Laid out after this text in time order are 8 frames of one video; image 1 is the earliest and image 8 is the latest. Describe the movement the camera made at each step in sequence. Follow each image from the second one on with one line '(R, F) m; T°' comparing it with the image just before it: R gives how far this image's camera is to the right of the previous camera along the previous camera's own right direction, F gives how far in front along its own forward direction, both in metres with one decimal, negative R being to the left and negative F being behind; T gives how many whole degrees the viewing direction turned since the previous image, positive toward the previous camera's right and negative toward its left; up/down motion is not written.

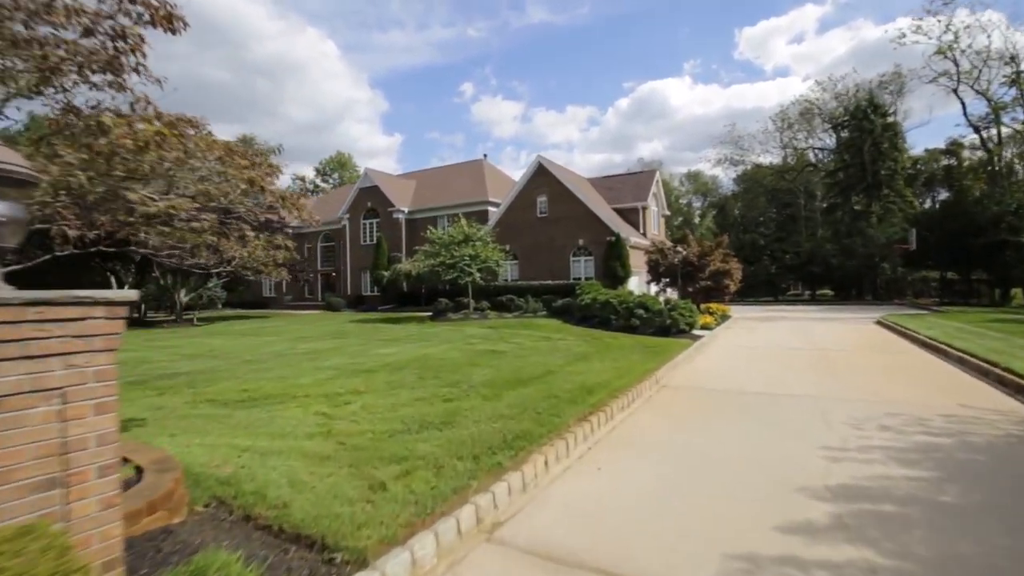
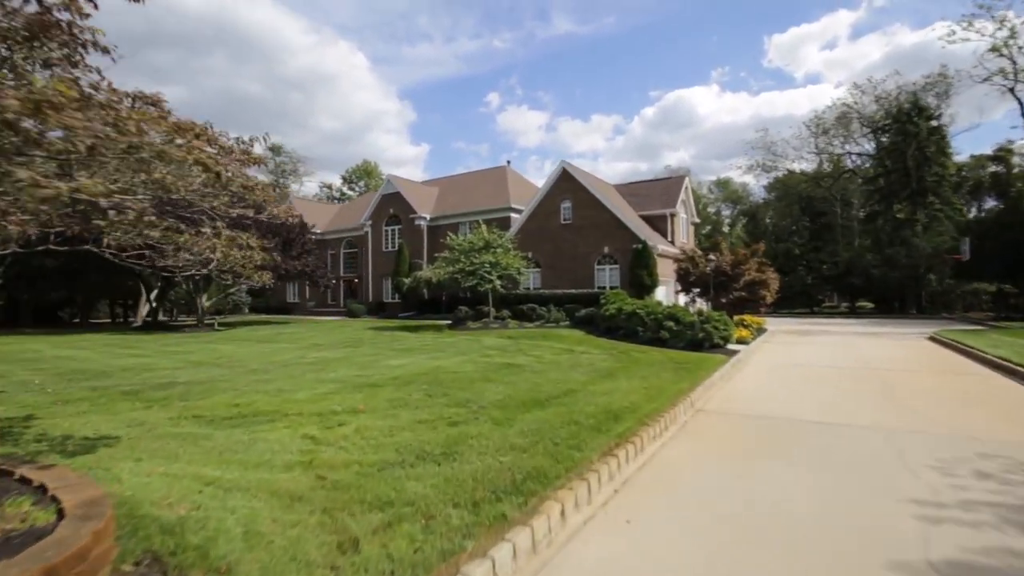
(+0.1, +0.8) m; -3°
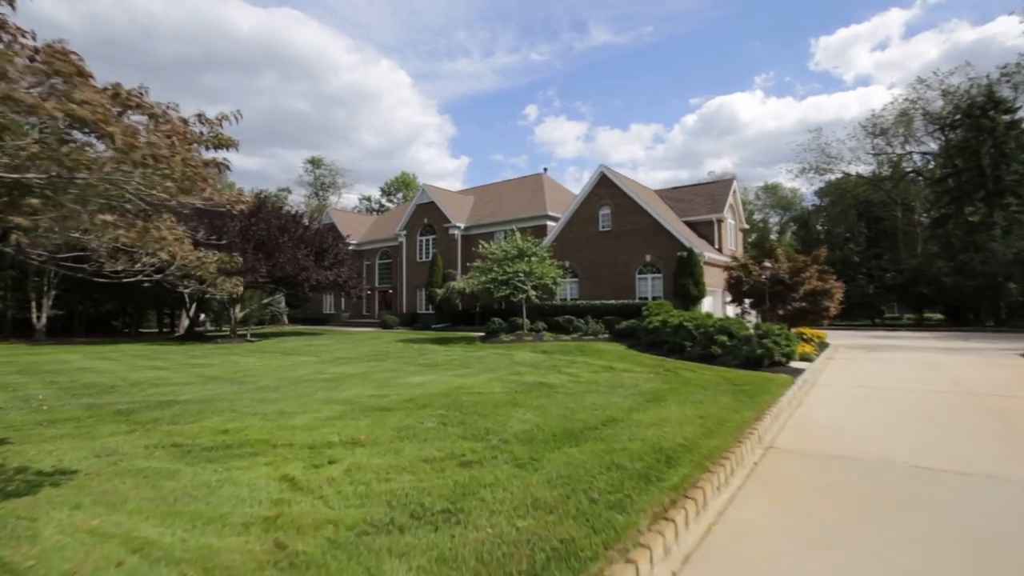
(+0.1, +1.1) m; -4°
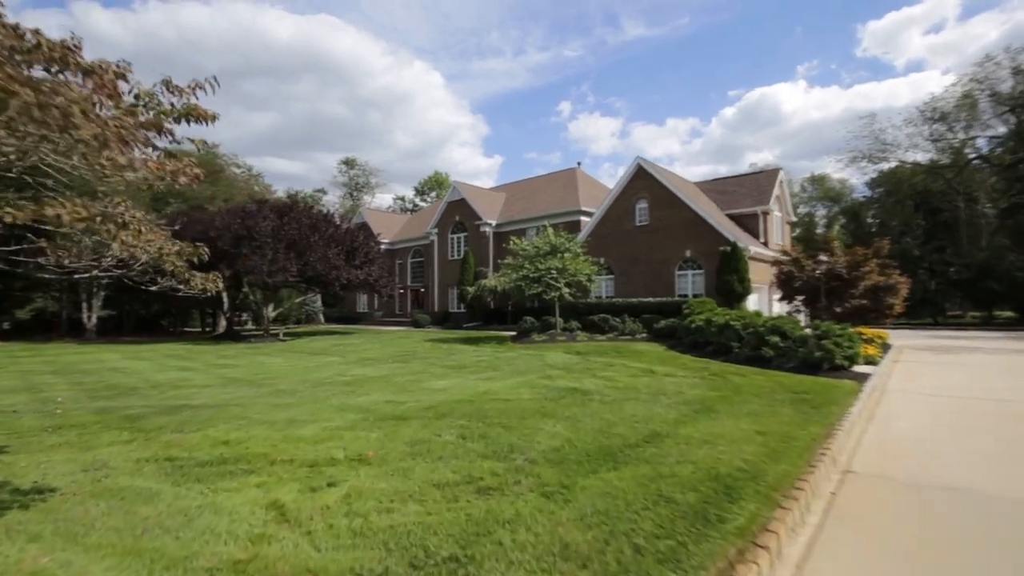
(+0.1, +0.7) m; -4°
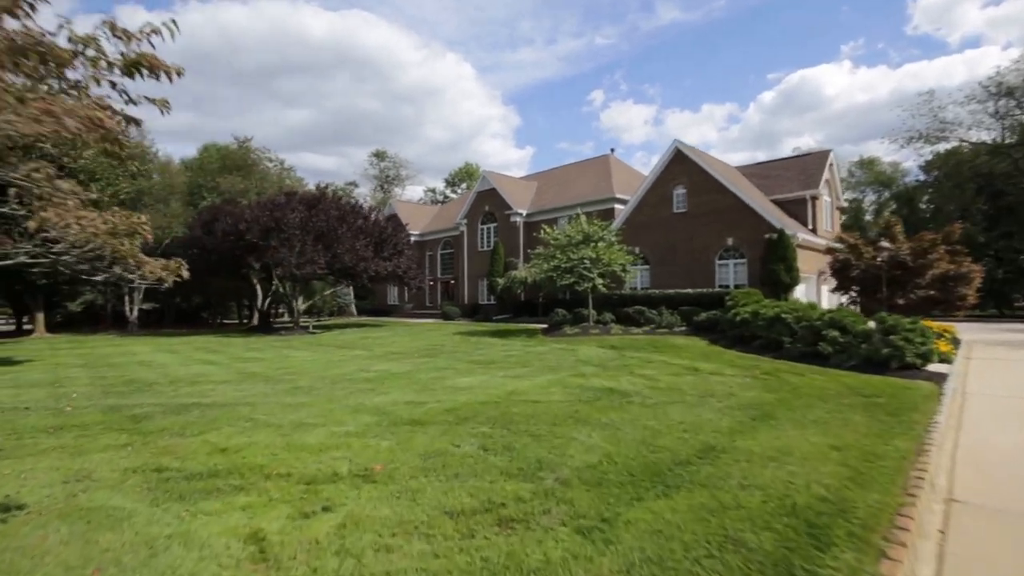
(0.0, +0.7) m; -4°
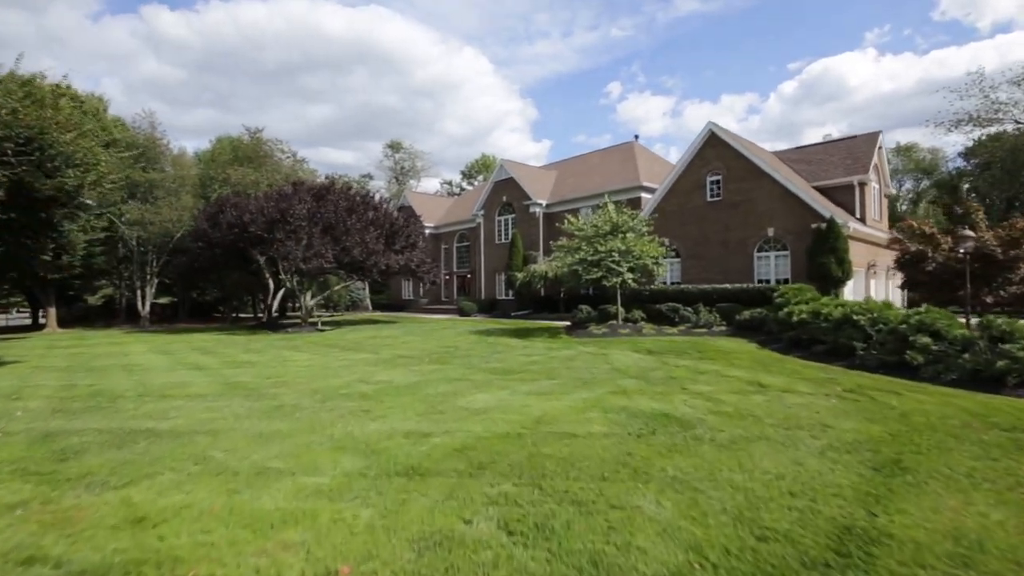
(-0.1, +1.5) m; -2°
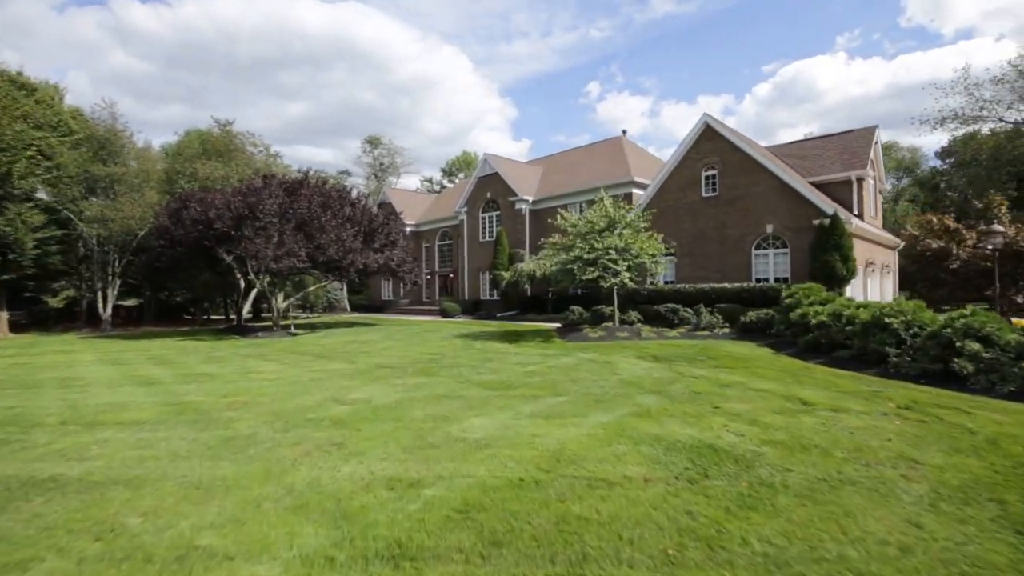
(-0.3, +1.2) m; +2°
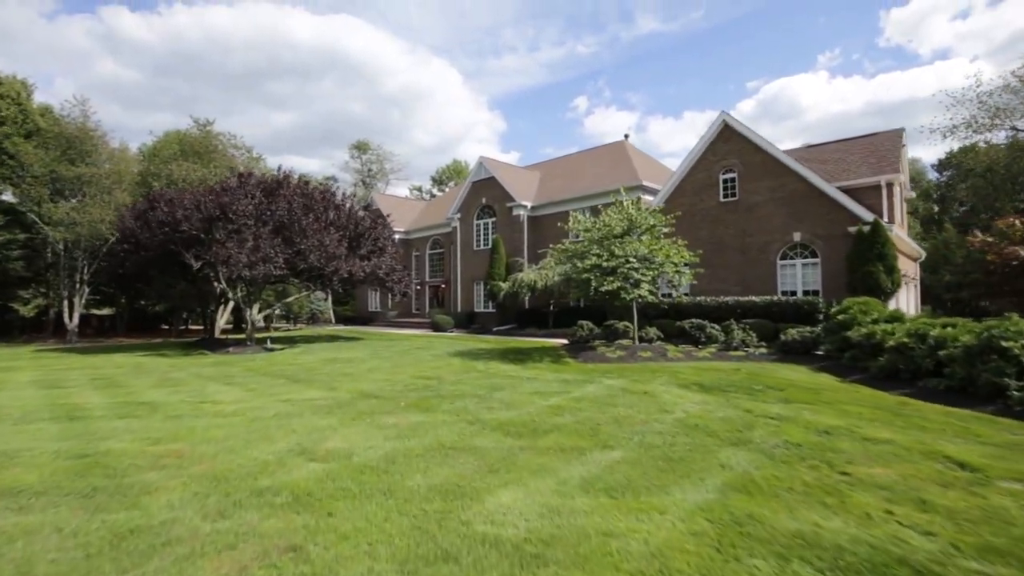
(-0.5, +1.9) m; +1°
